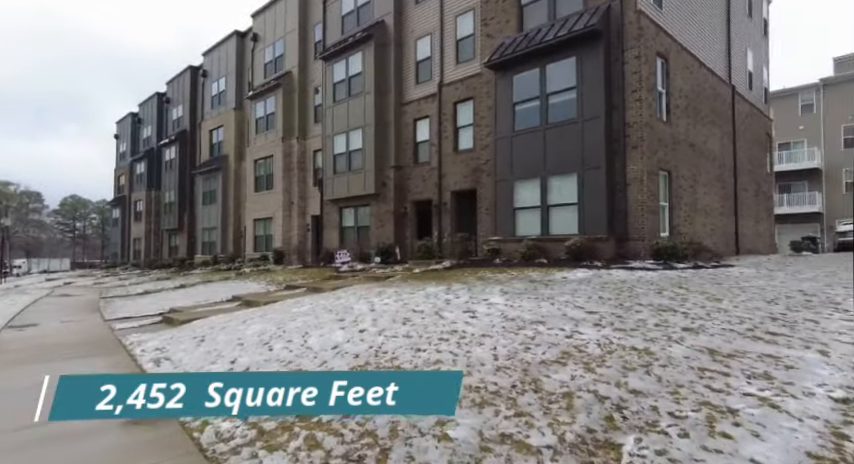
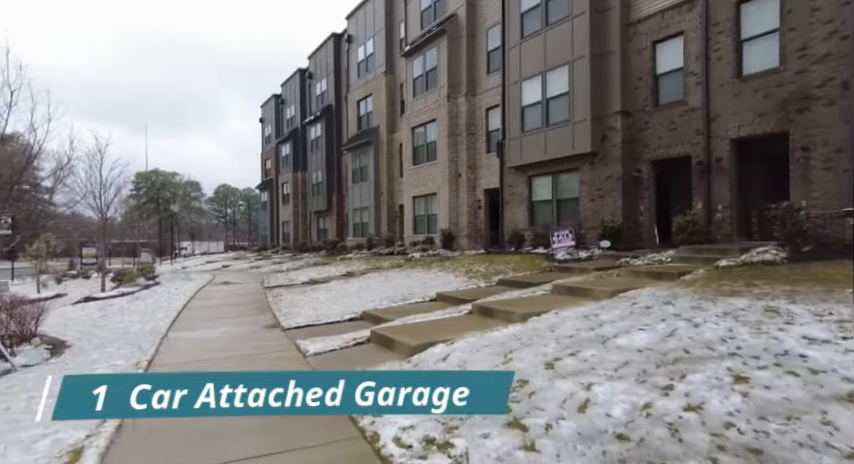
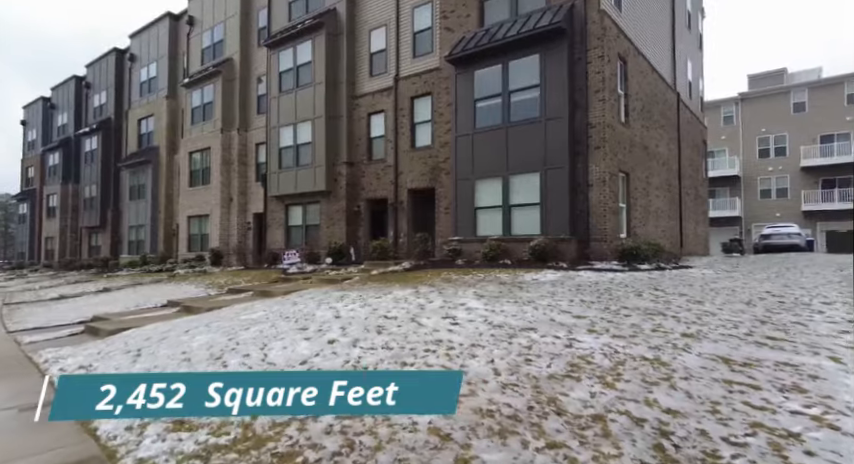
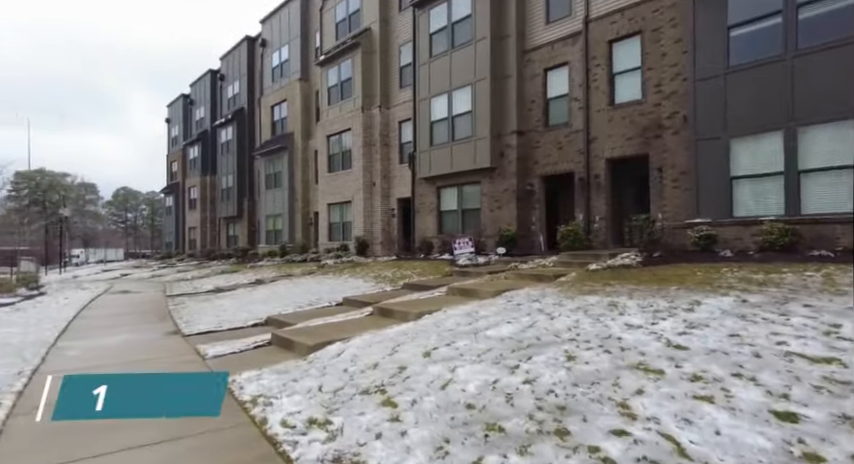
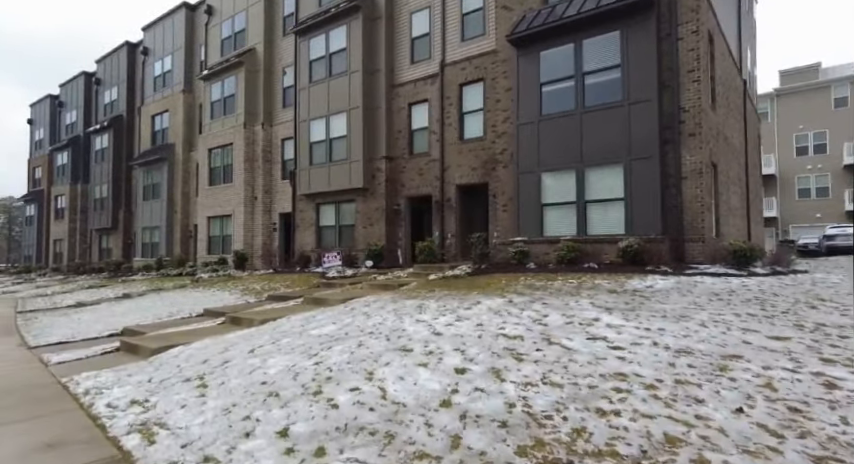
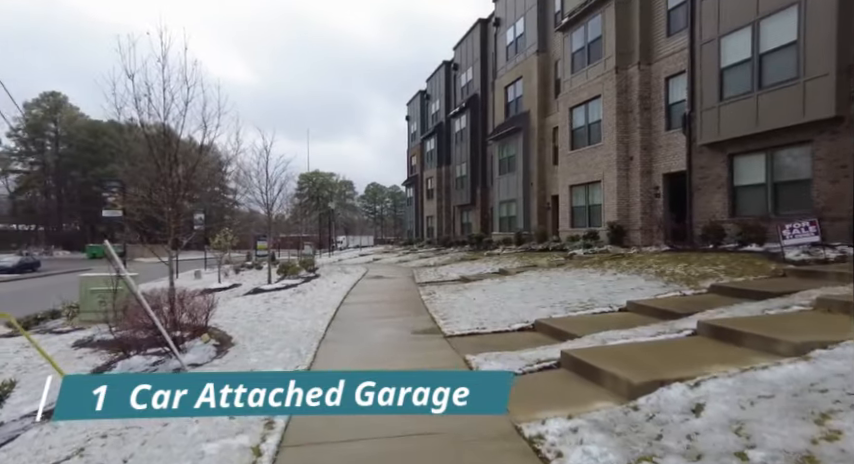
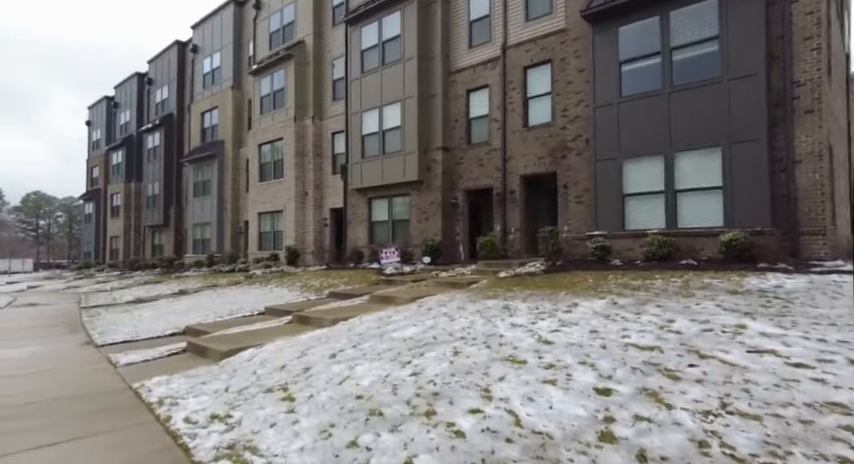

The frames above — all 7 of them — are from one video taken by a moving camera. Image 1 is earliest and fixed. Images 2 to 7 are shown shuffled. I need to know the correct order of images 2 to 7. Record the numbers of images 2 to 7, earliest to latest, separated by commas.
3, 5, 7, 4, 2, 6
